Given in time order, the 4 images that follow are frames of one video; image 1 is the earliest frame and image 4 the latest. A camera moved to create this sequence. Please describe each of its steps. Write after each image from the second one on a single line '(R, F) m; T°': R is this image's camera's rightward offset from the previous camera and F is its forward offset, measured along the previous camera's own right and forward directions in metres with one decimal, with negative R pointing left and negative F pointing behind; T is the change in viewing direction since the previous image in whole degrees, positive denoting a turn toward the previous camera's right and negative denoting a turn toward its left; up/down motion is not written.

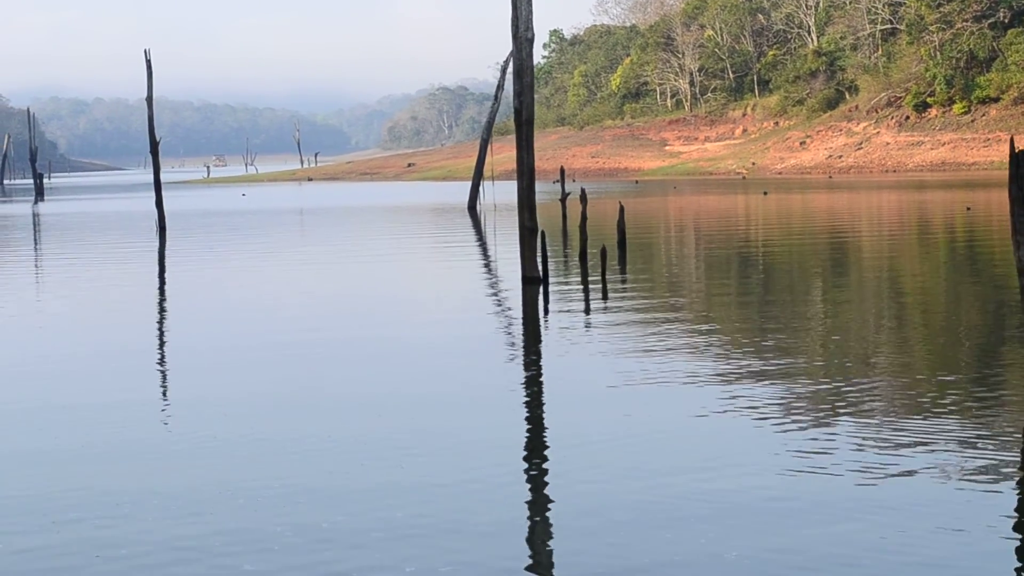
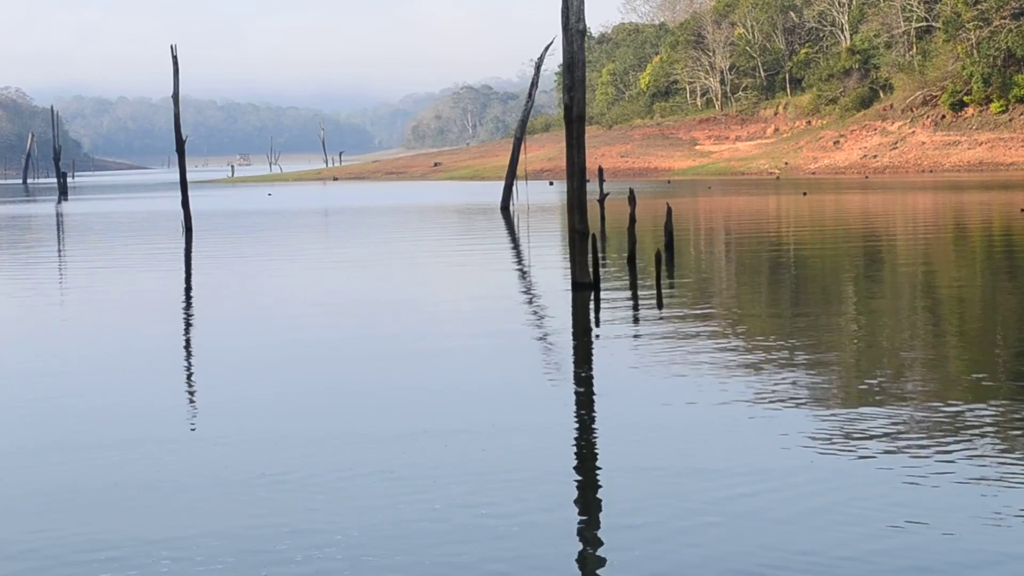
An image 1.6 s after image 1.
(-0.1, +0.5) m; -1°
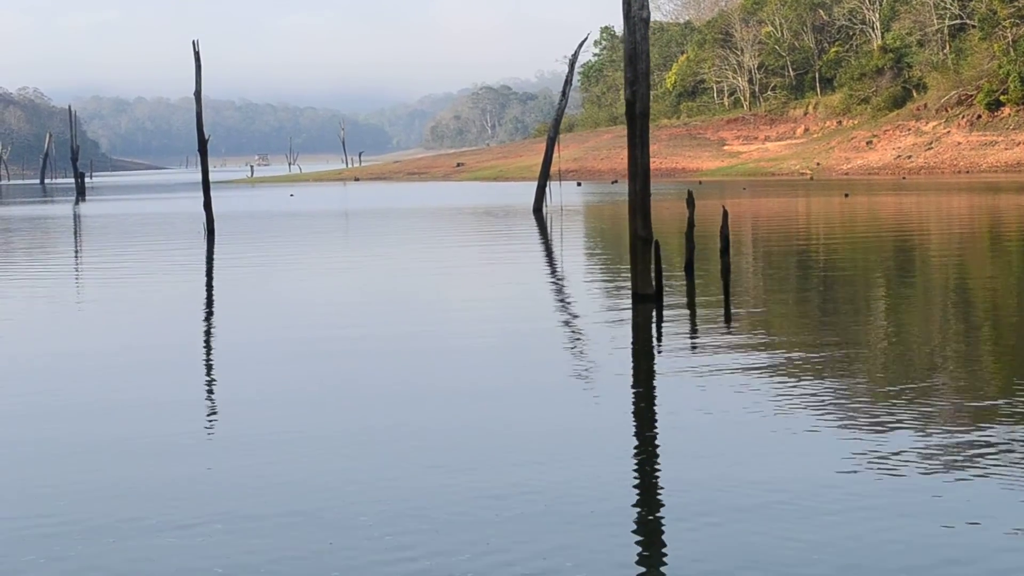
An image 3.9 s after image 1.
(-0.2, +0.7) m; 0°
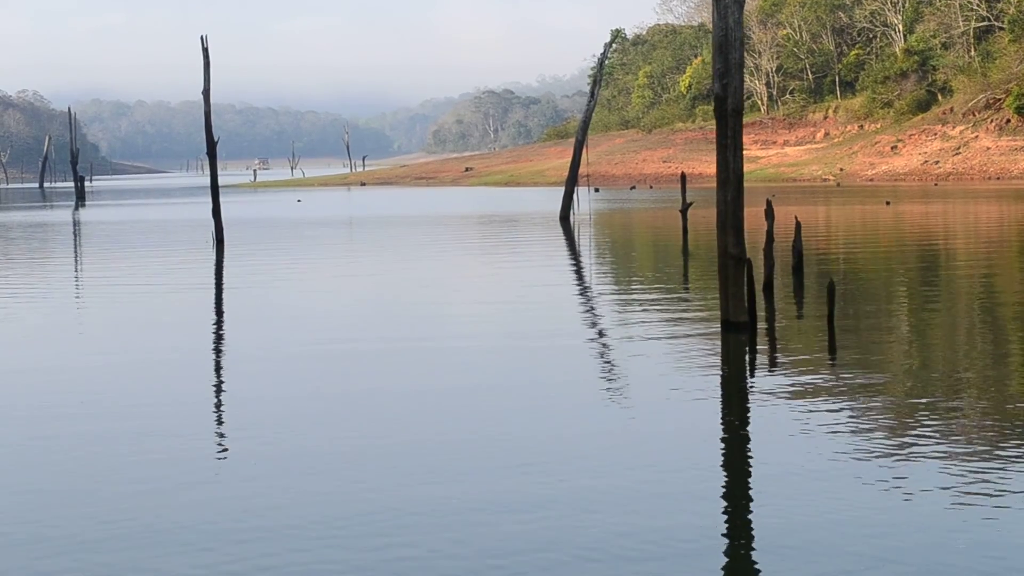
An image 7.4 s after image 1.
(-0.2, +1.1) m; 0°
